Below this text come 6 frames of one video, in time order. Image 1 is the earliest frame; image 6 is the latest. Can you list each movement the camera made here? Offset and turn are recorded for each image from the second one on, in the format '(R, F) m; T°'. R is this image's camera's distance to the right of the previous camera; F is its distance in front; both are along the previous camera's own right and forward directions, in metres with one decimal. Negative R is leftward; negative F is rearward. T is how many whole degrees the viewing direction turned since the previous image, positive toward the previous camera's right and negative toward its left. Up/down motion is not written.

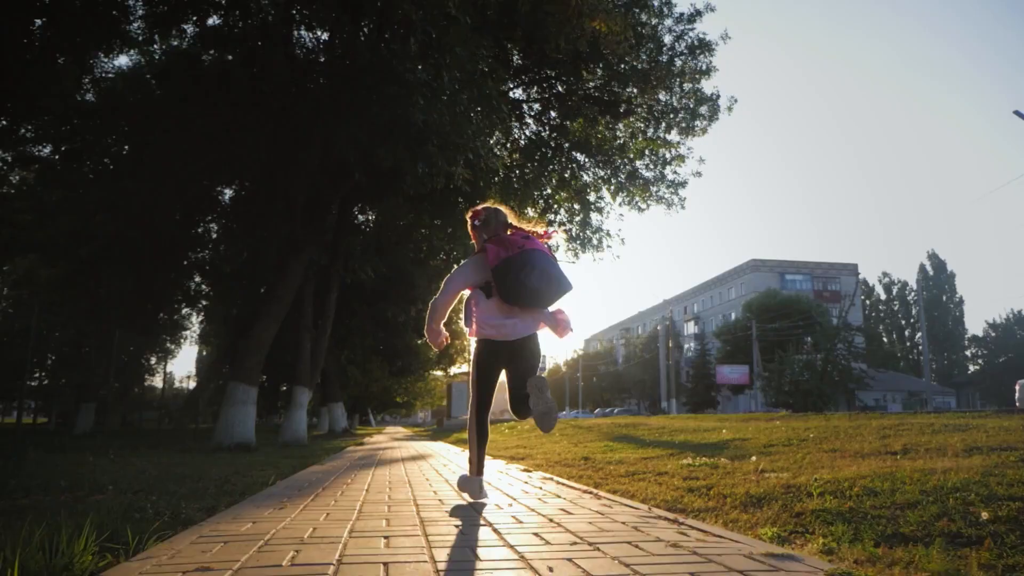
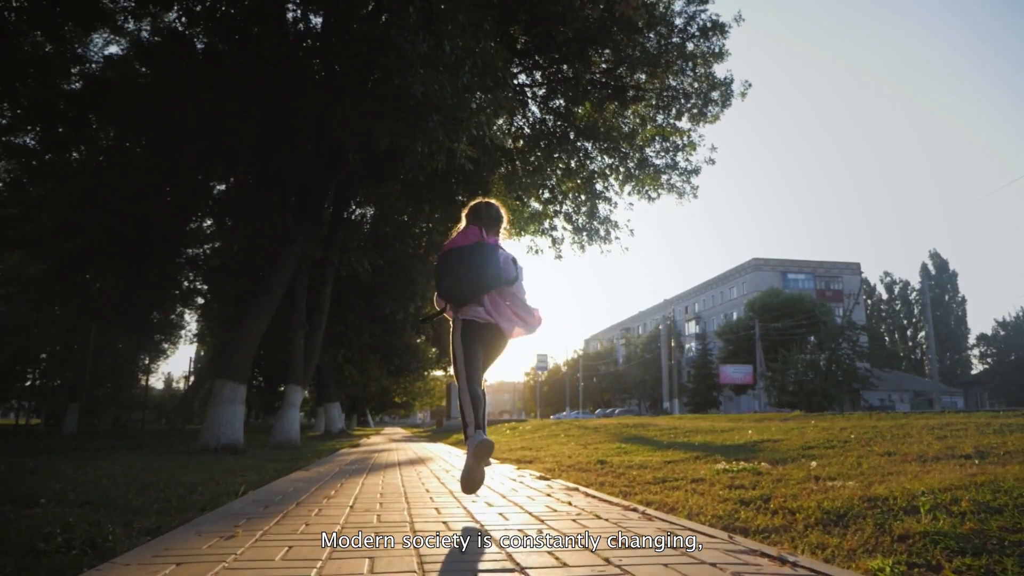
(-0.1, +0.7) m; 0°
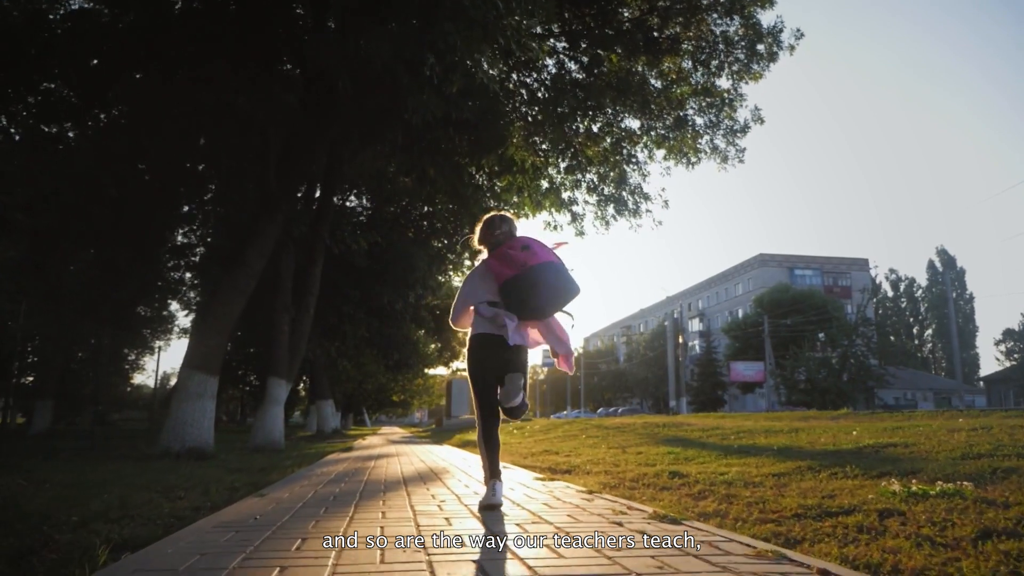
(-0.3, +1.9) m; 0°
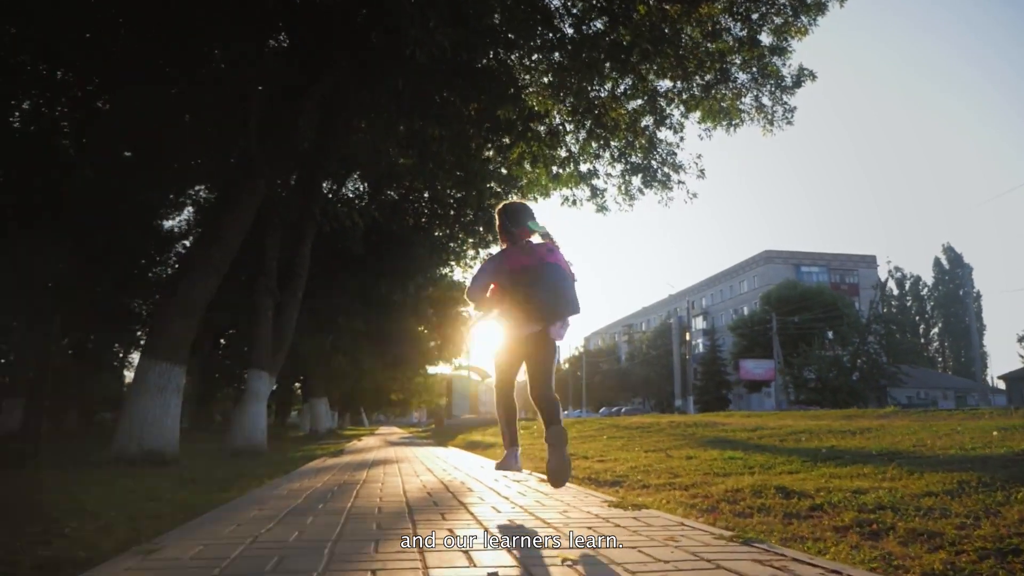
(-0.2, +1.5) m; 0°
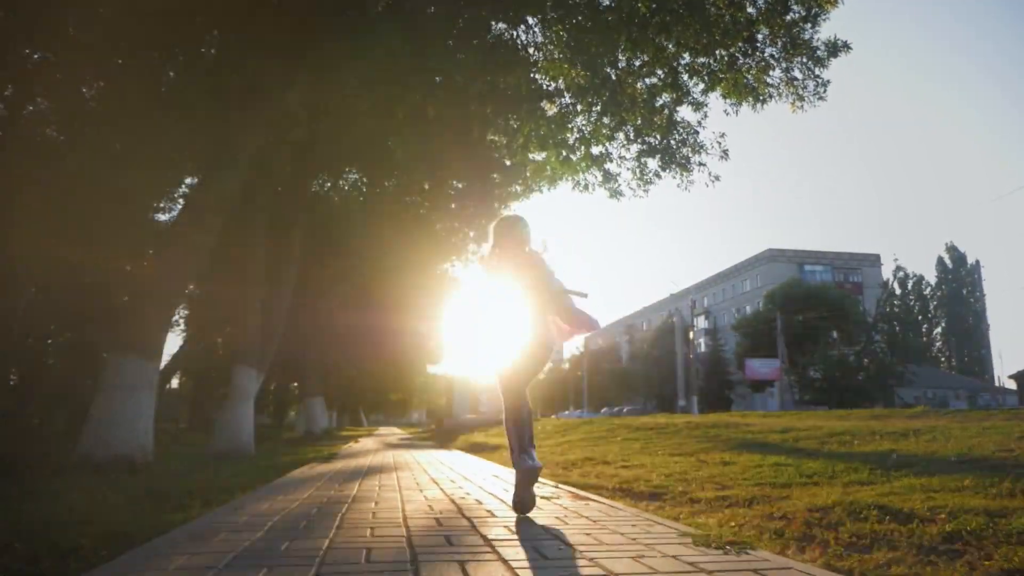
(-0.1, +0.8) m; 0°
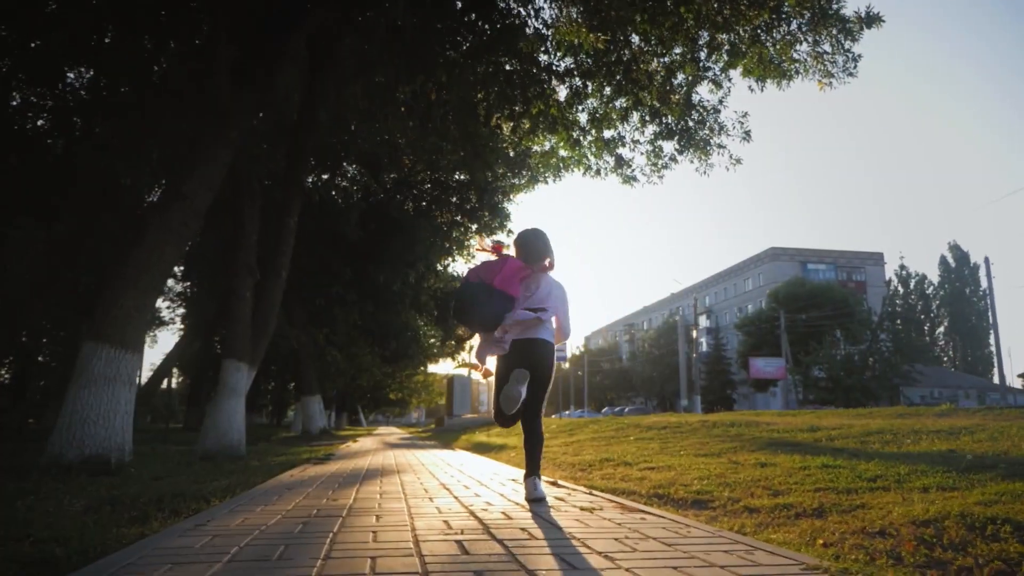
(-0.1, +0.6) m; 0°
